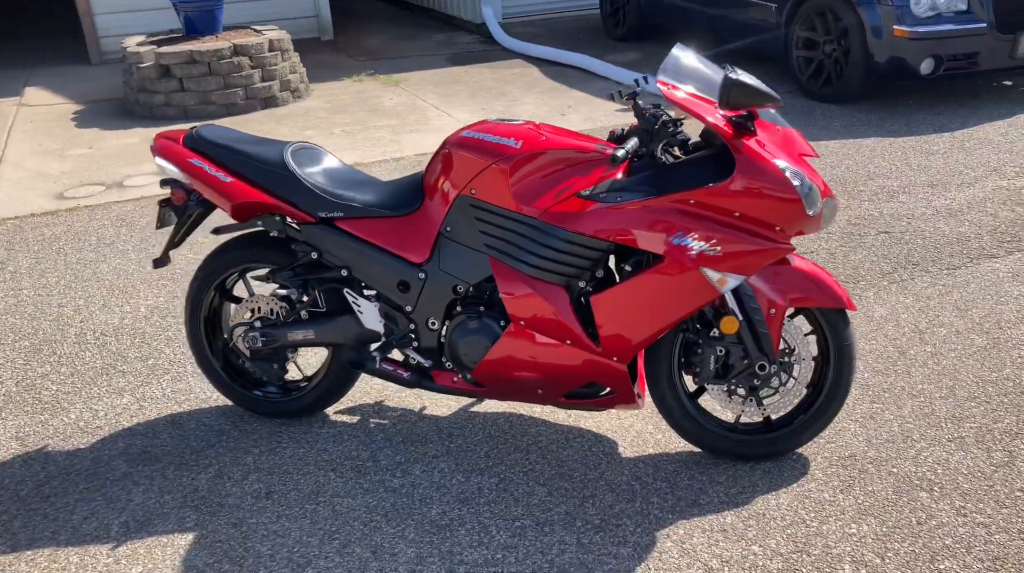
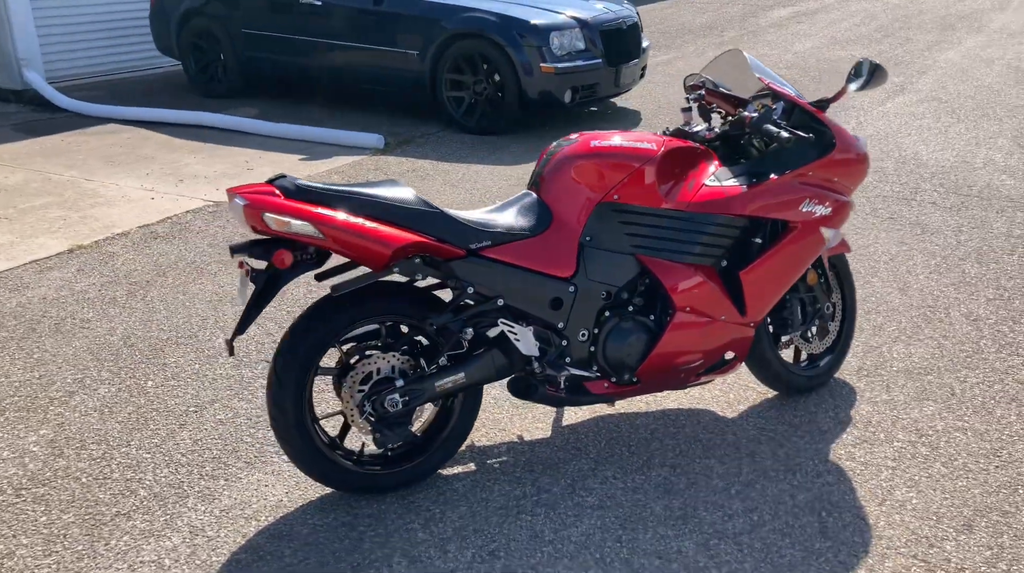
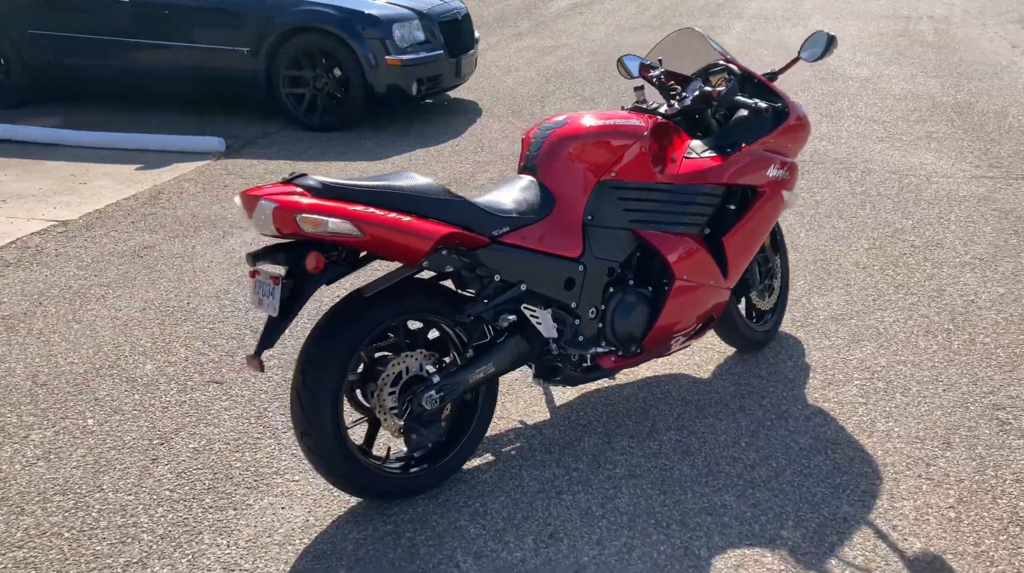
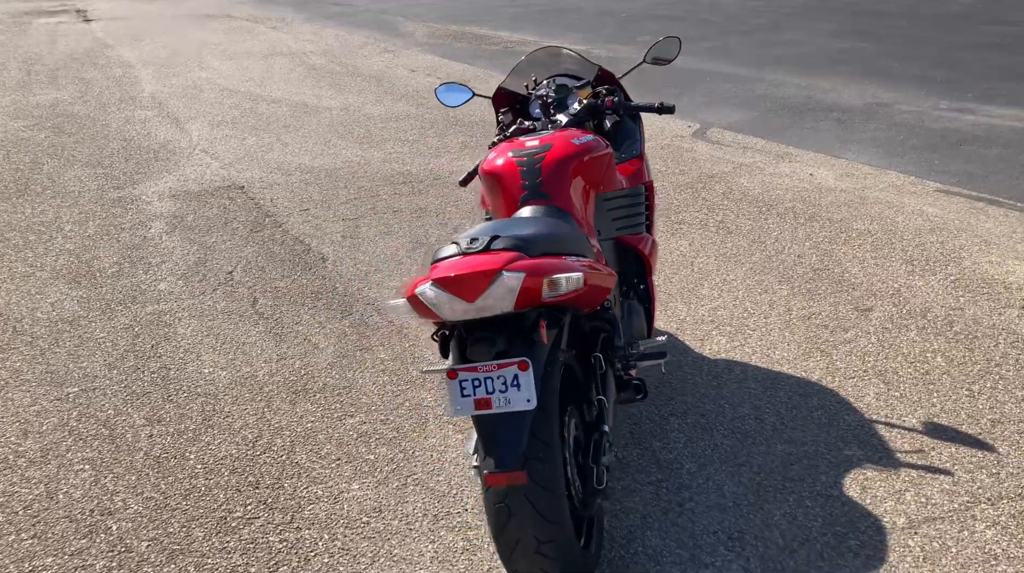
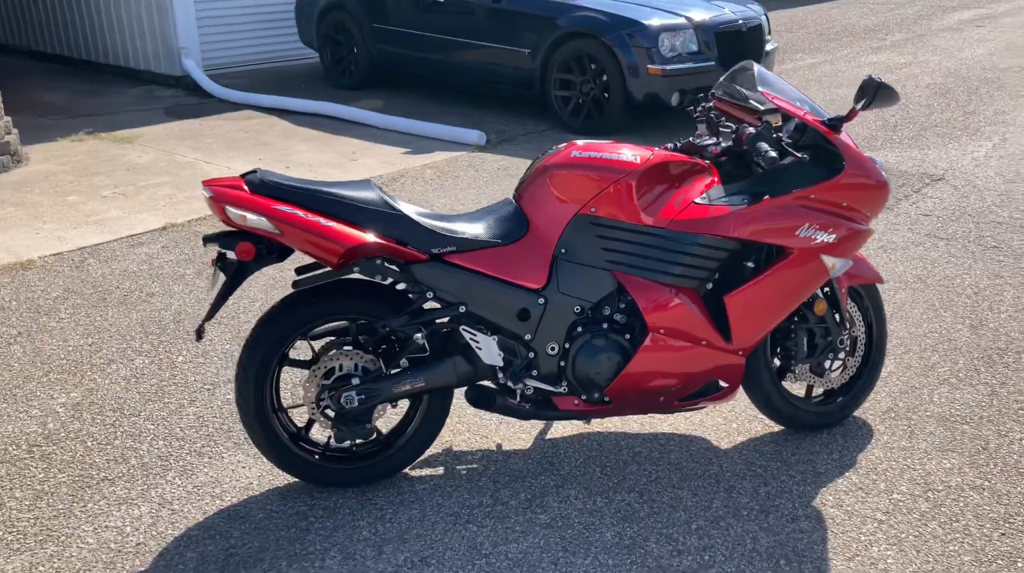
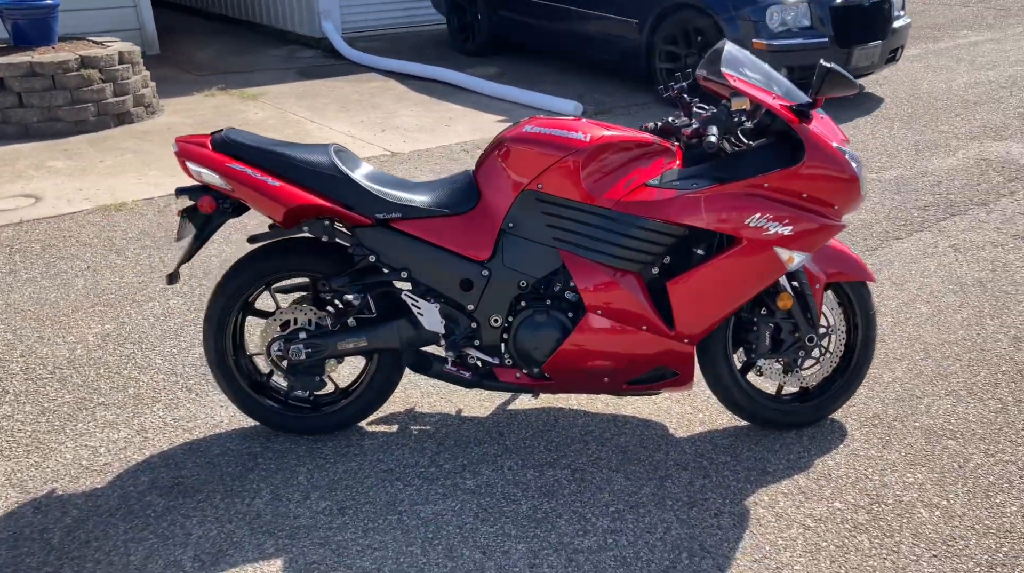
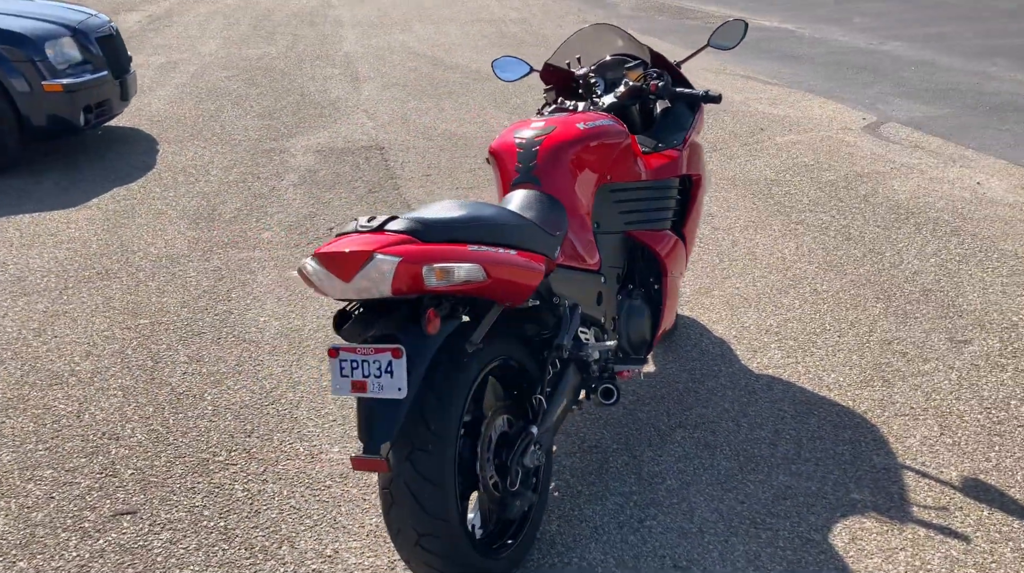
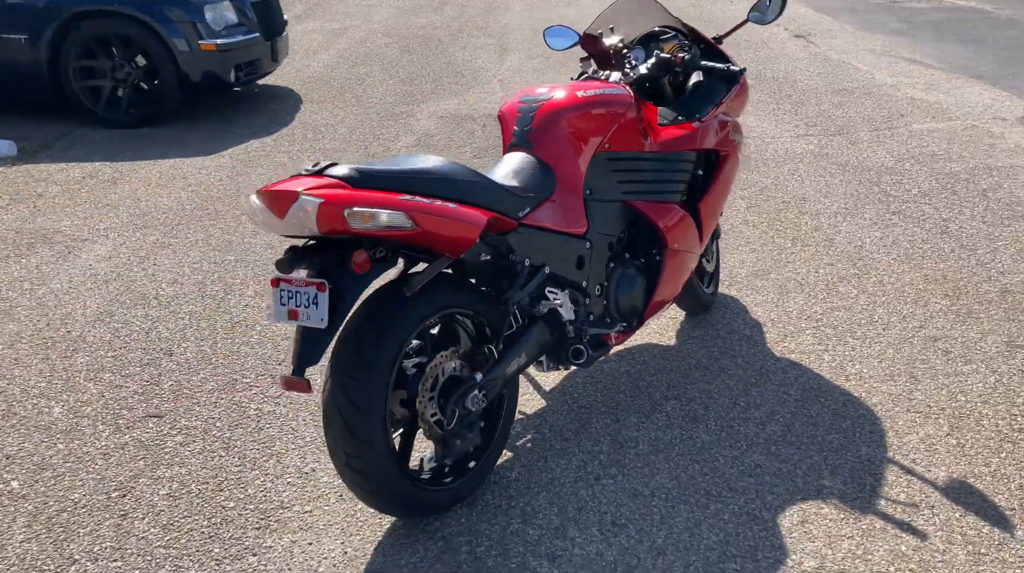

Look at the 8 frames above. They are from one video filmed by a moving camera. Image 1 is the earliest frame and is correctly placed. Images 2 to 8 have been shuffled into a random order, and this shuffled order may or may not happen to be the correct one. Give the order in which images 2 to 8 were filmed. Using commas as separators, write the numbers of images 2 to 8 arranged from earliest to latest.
6, 5, 2, 3, 8, 7, 4
